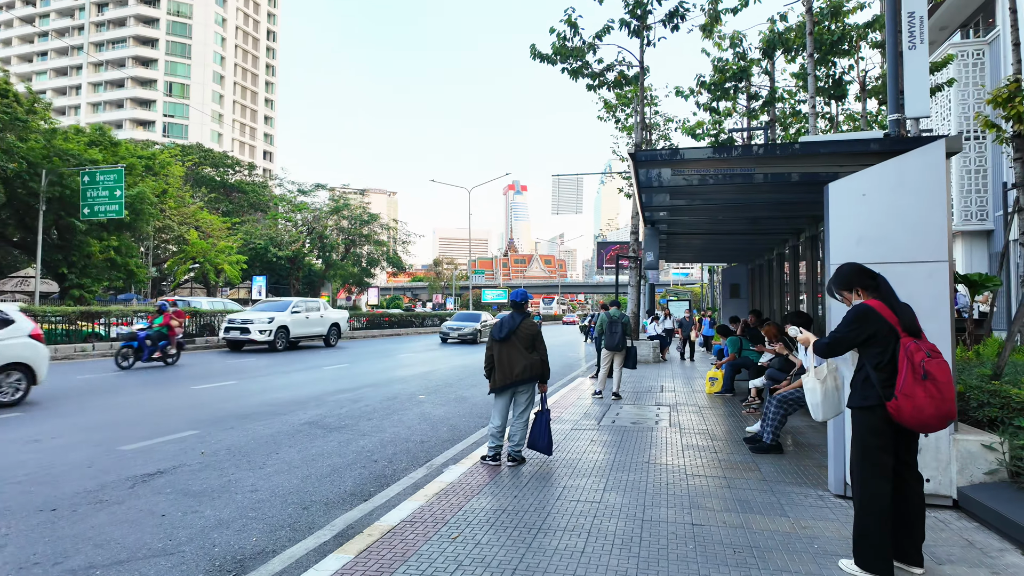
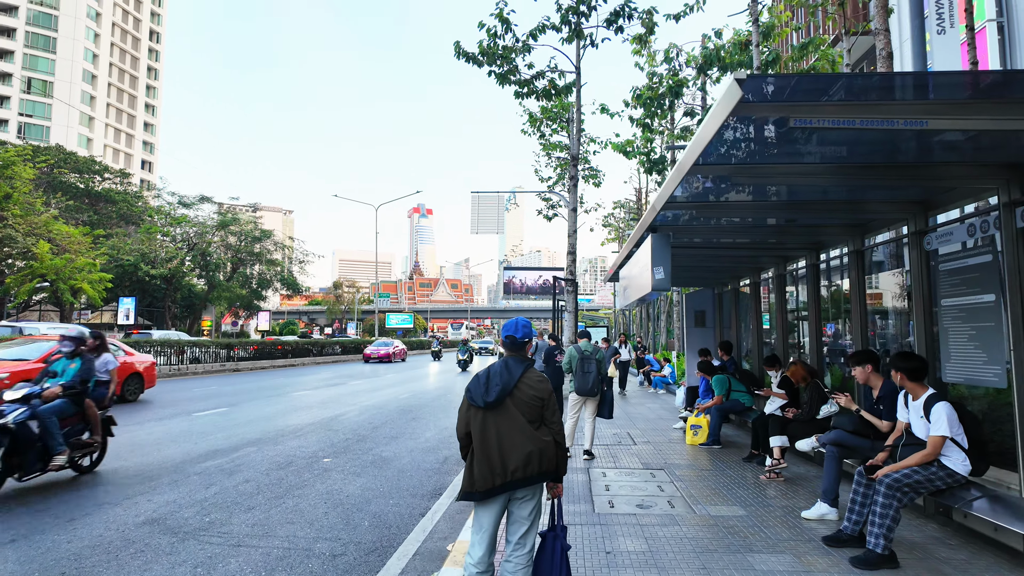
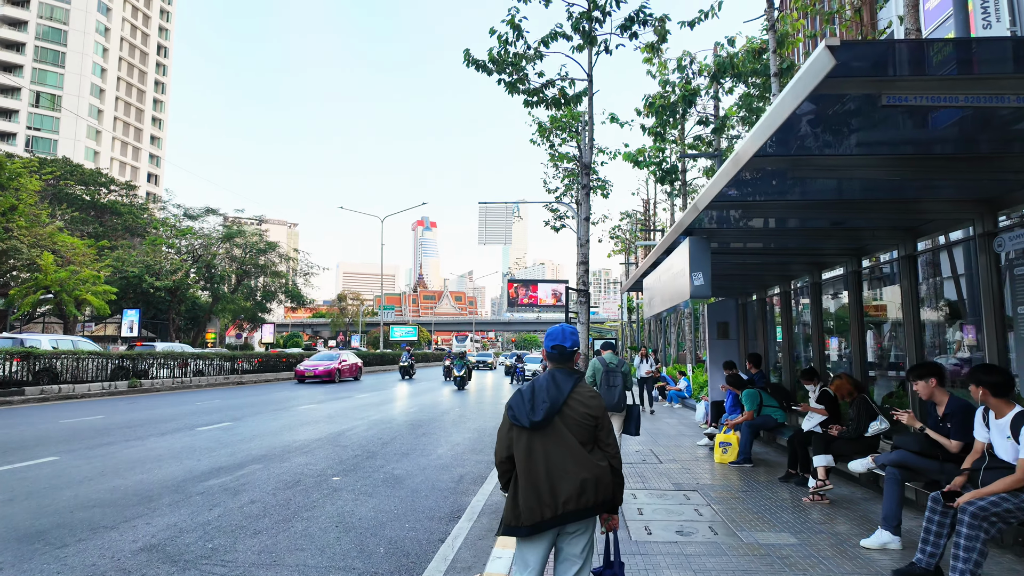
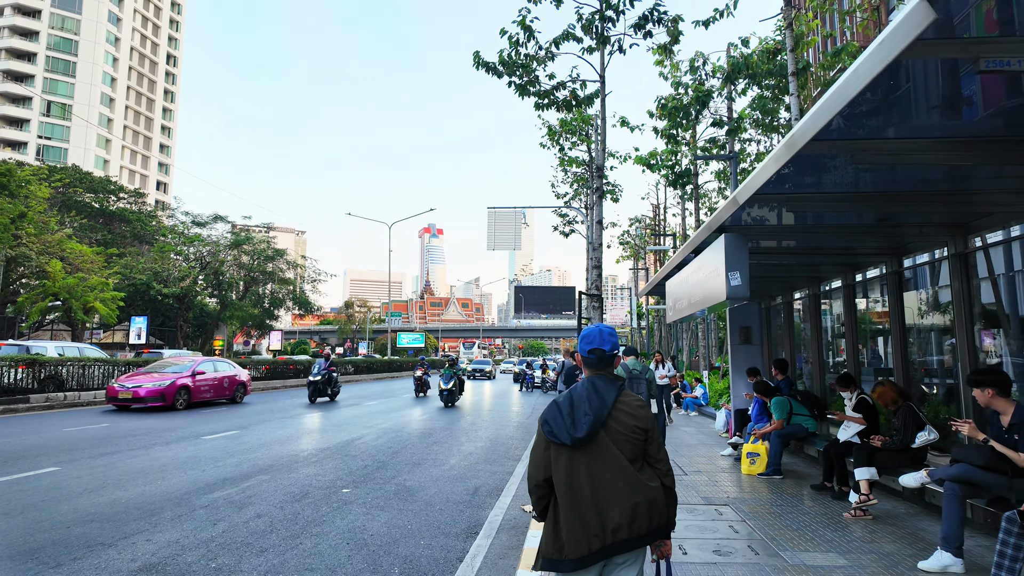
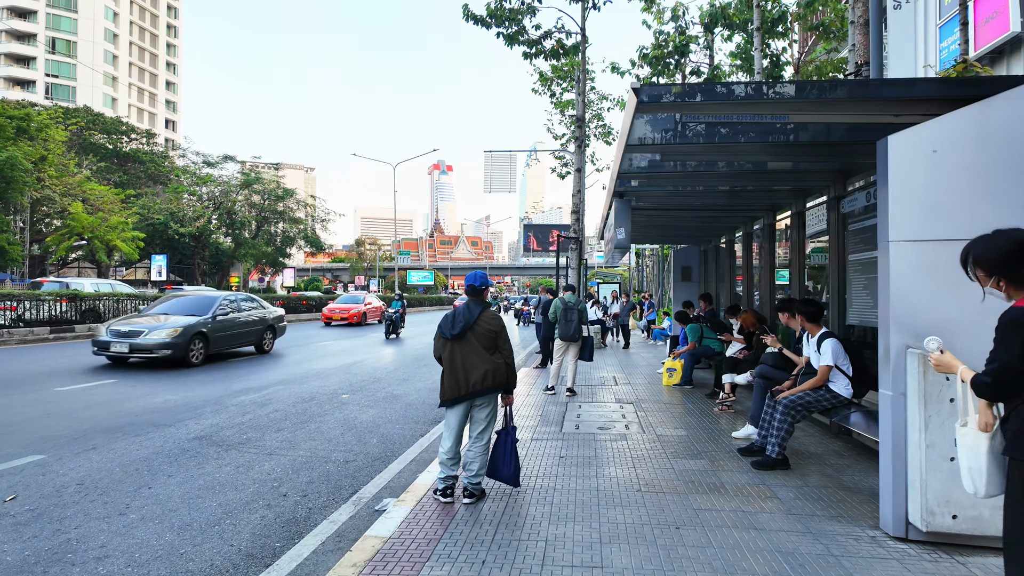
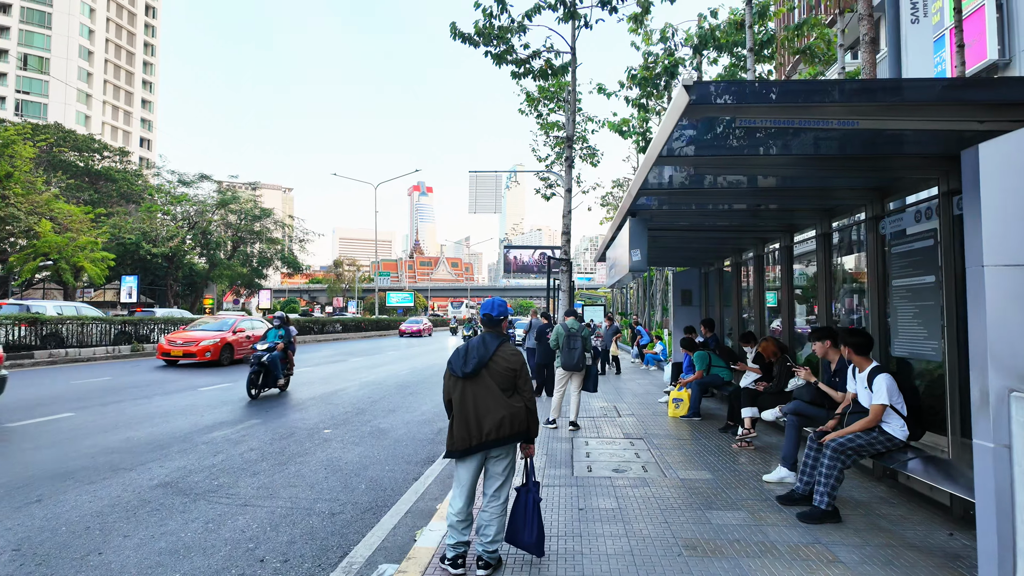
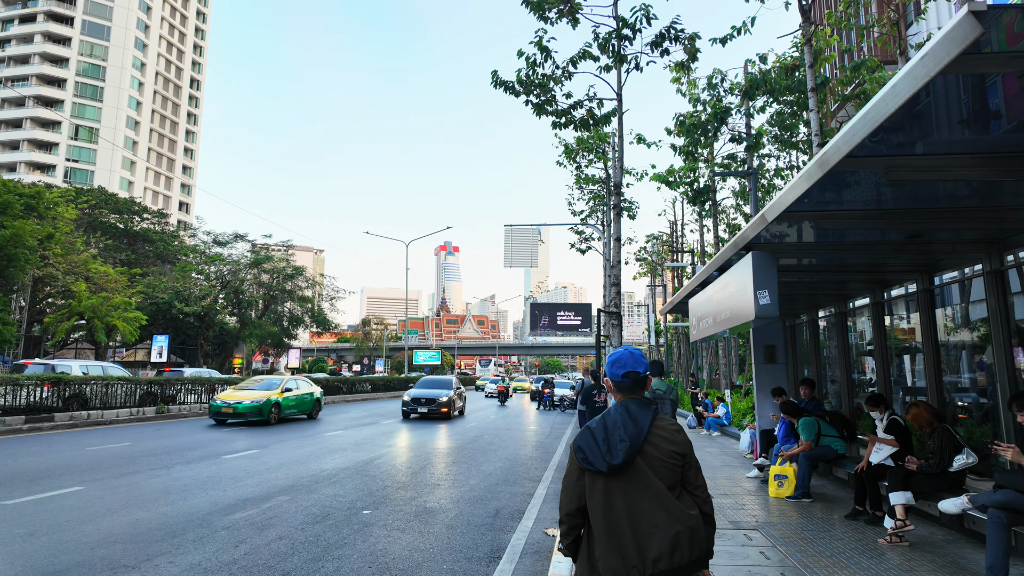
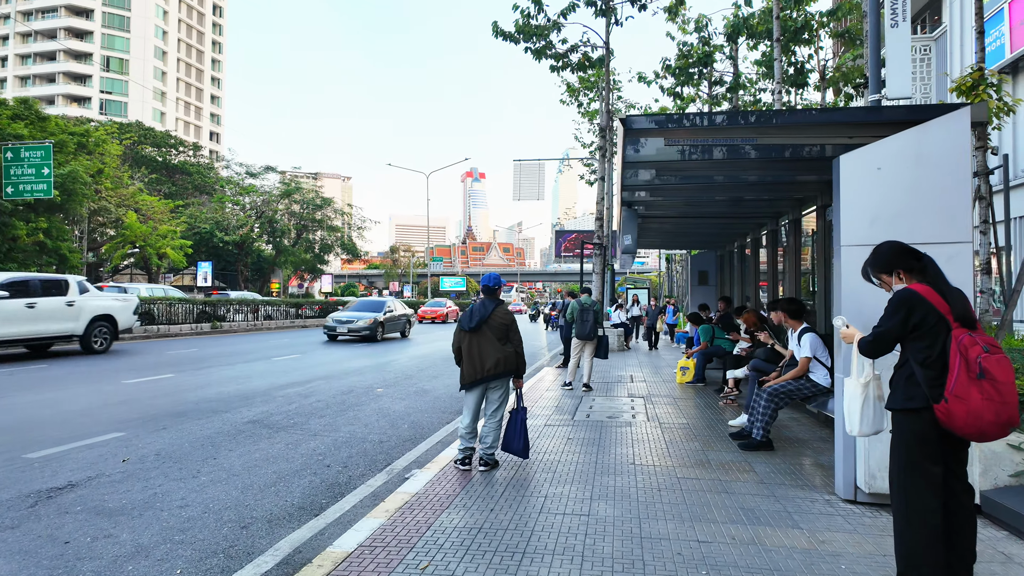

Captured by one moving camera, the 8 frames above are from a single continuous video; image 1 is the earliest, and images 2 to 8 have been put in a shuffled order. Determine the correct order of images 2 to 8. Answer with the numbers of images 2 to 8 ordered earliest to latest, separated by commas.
8, 5, 6, 2, 3, 4, 7
